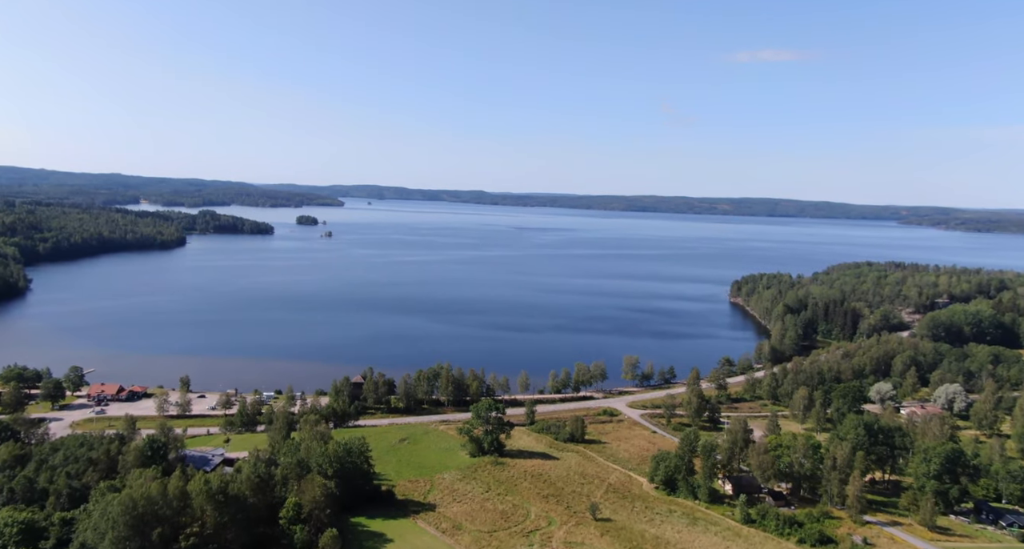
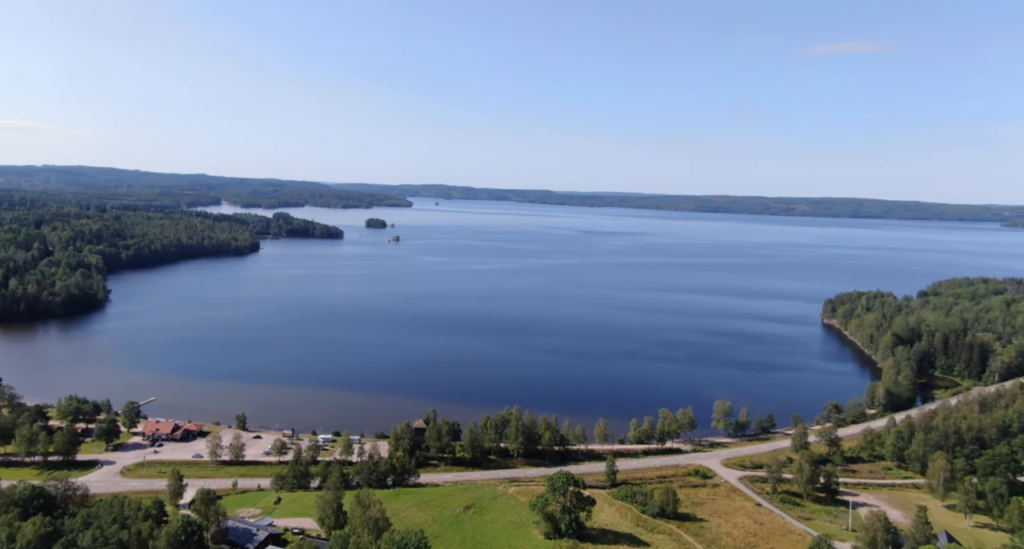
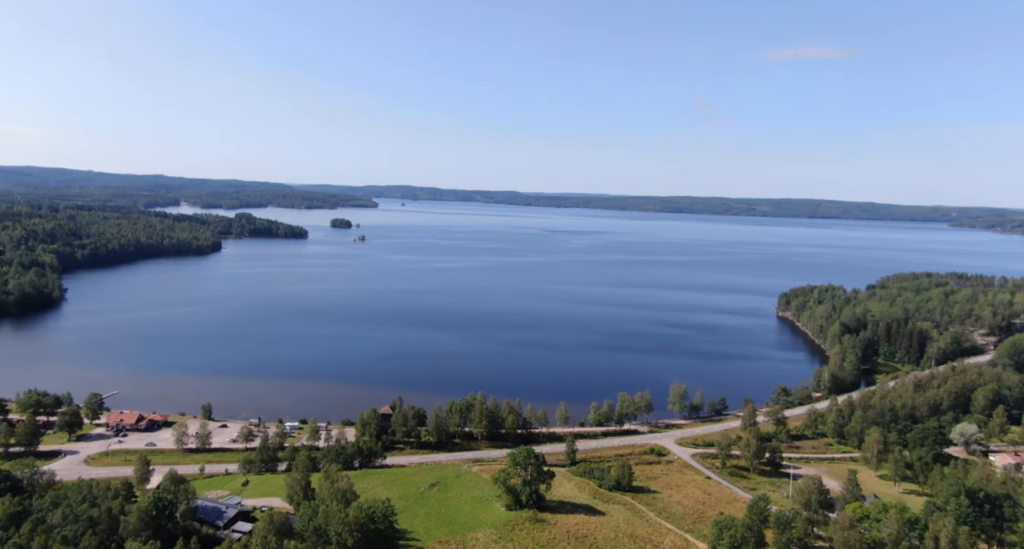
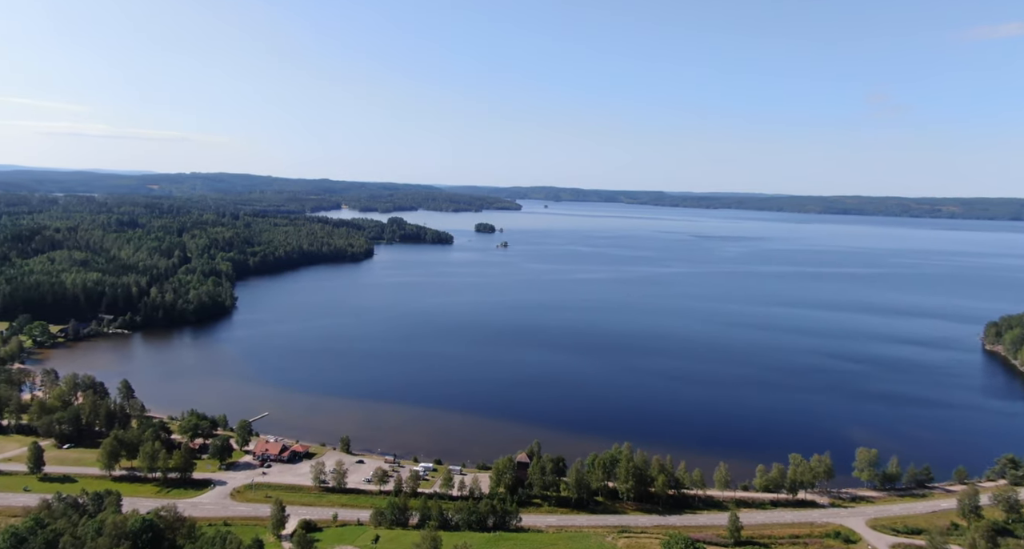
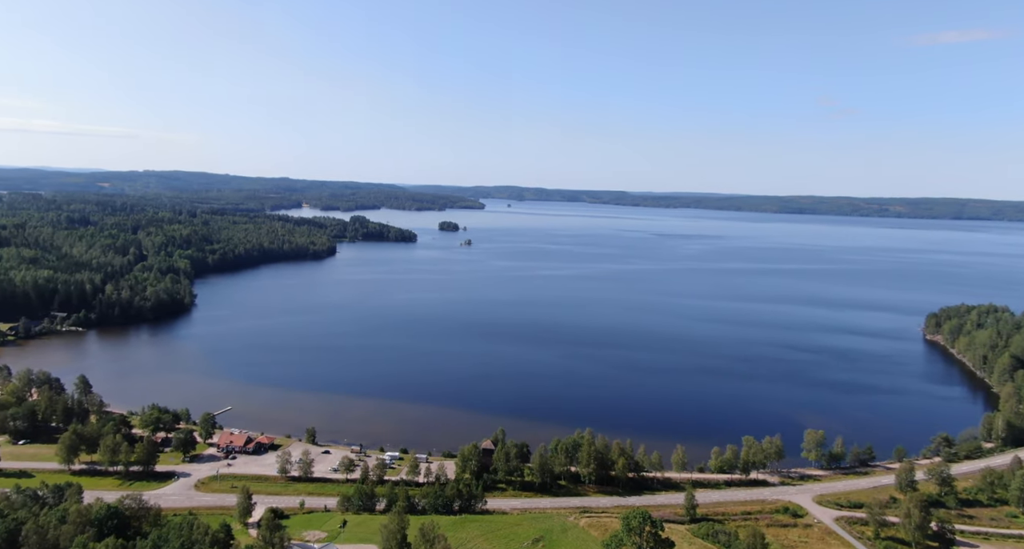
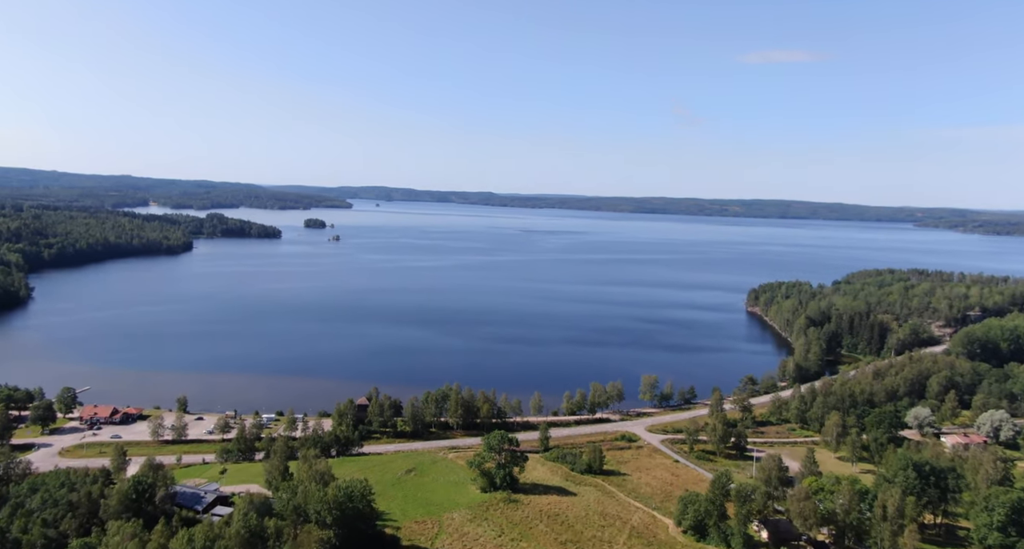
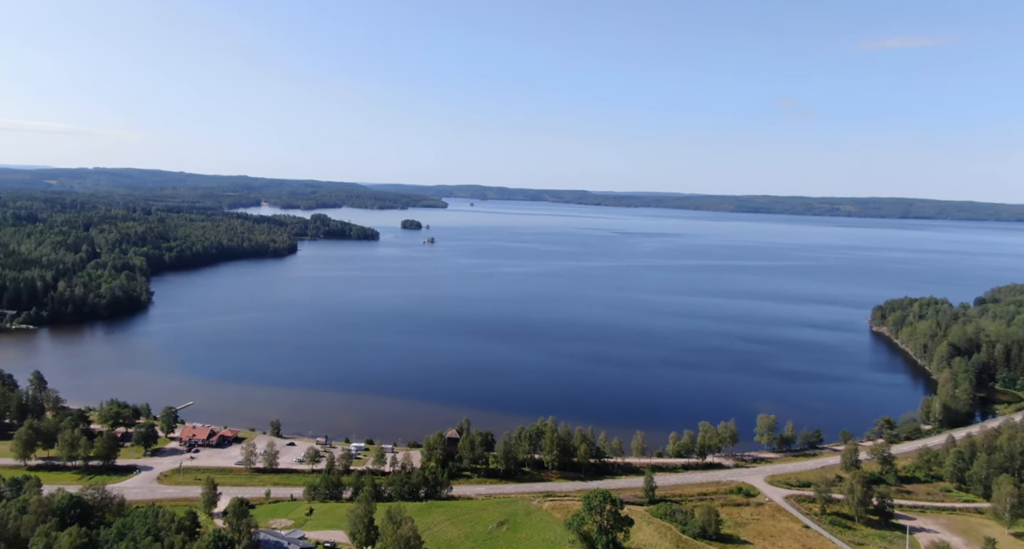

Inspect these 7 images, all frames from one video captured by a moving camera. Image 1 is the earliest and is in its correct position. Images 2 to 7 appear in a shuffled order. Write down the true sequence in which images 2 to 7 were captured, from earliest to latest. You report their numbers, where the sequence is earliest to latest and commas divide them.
6, 3, 2, 7, 5, 4
